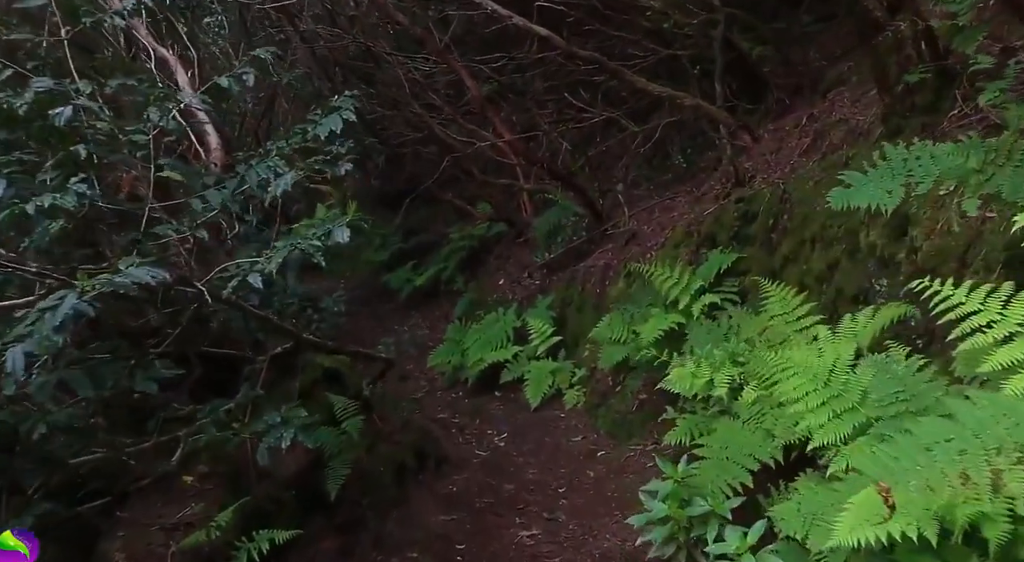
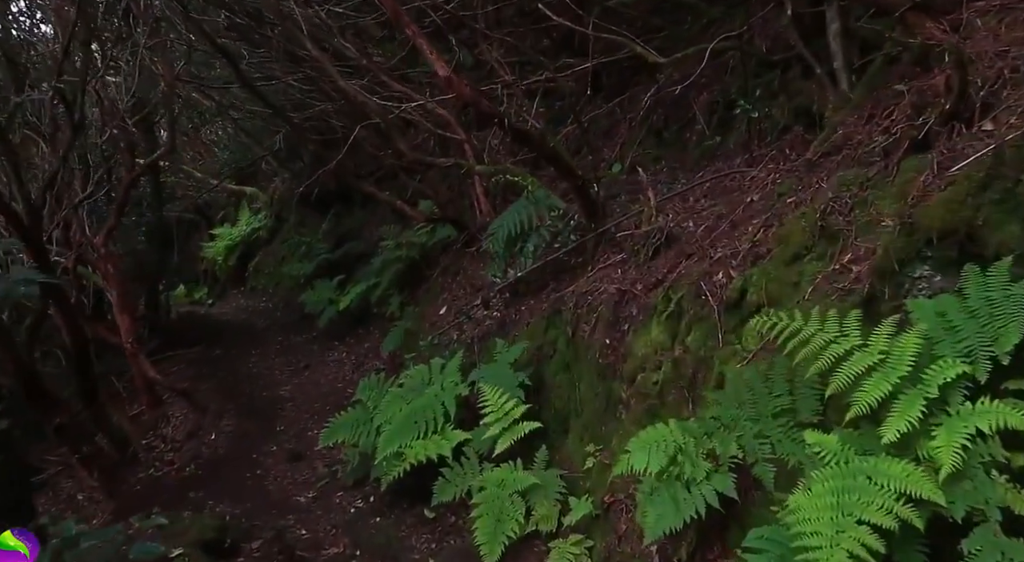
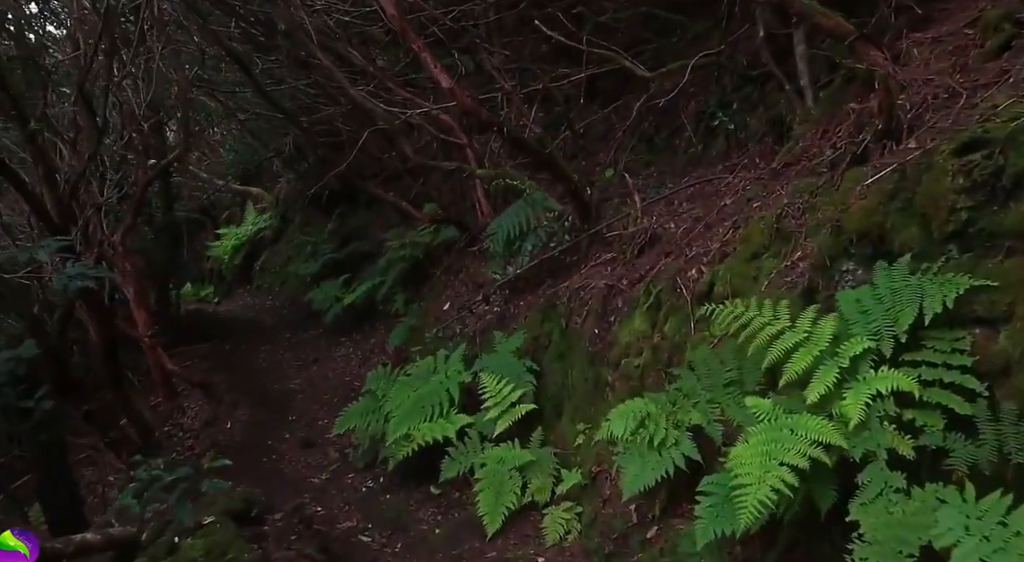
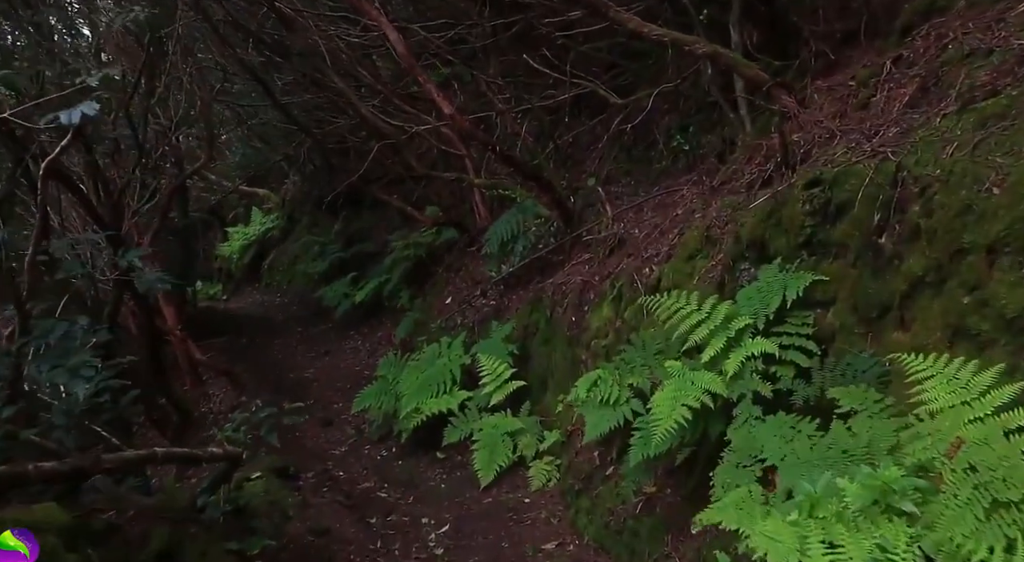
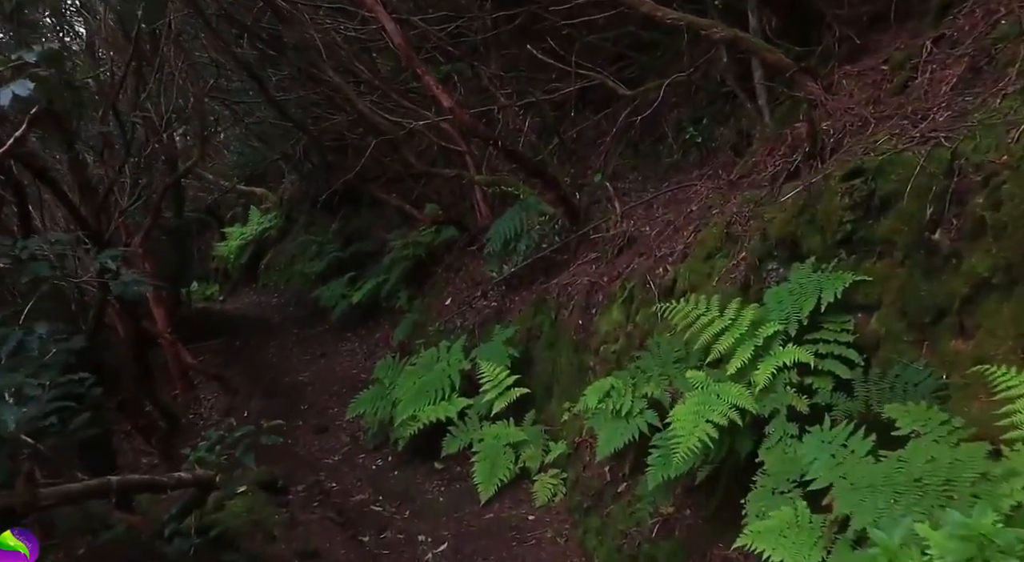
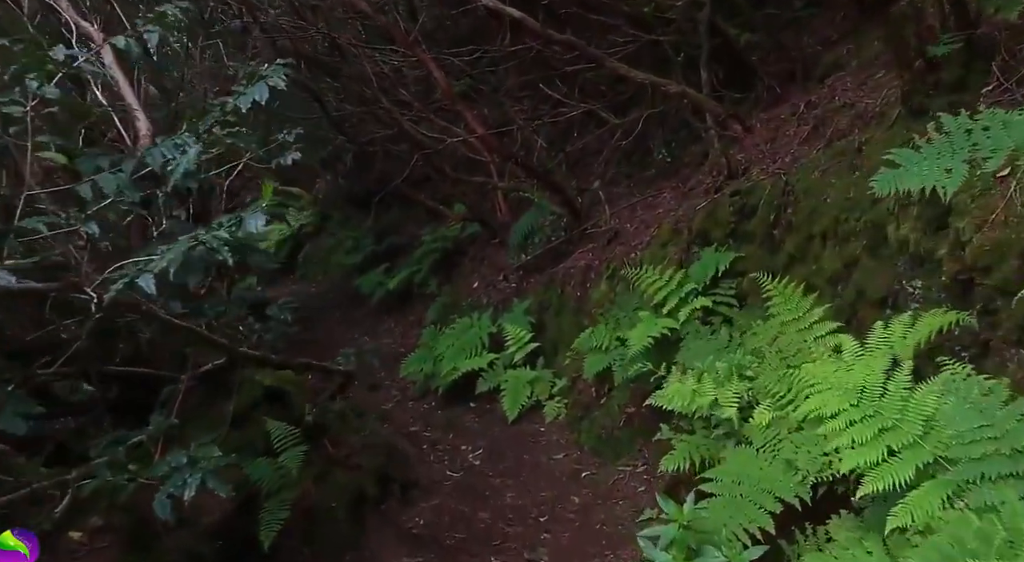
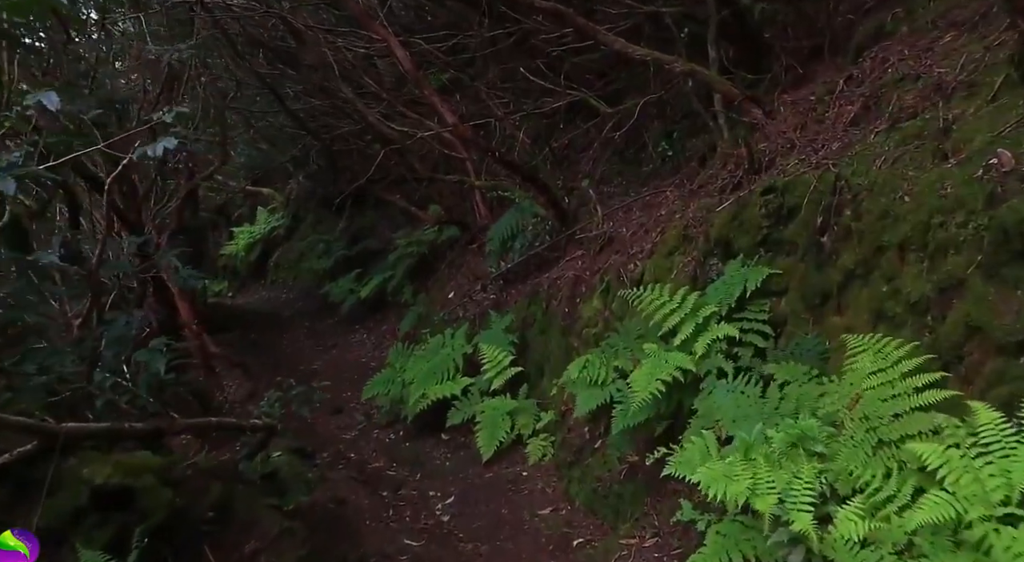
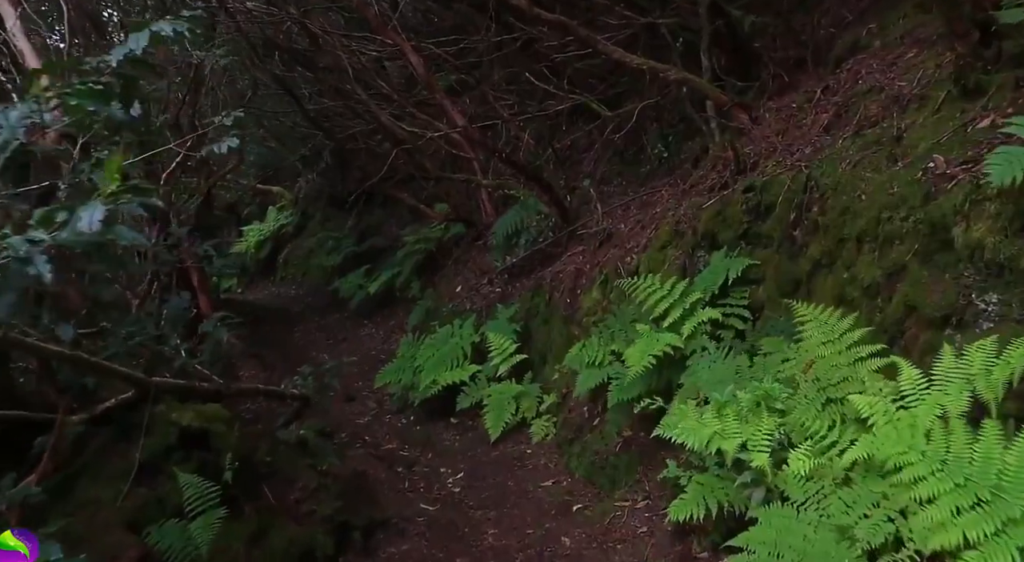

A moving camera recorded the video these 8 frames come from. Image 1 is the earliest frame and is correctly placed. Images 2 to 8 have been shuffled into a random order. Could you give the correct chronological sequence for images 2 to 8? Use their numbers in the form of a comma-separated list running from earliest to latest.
6, 8, 7, 4, 5, 3, 2
